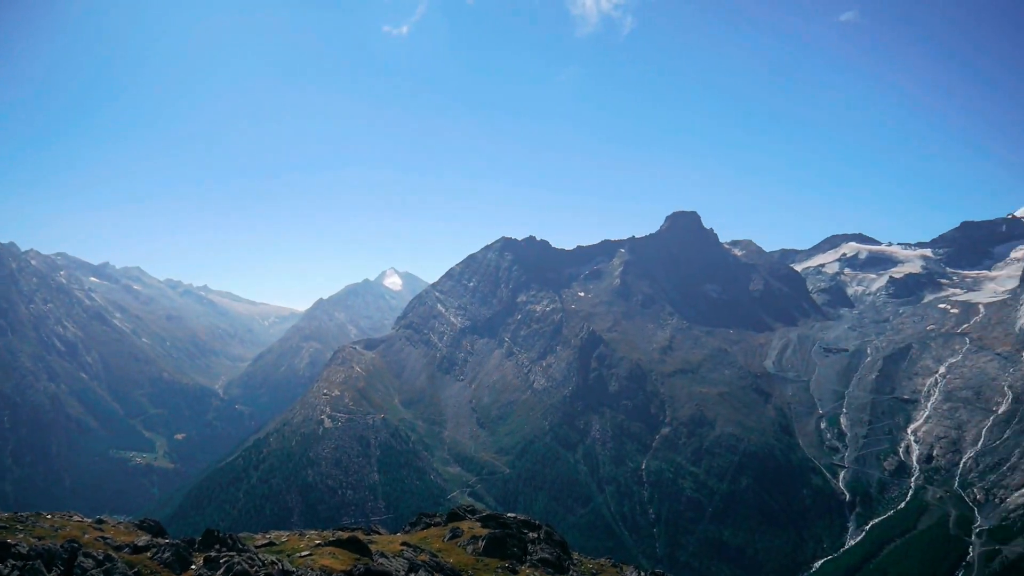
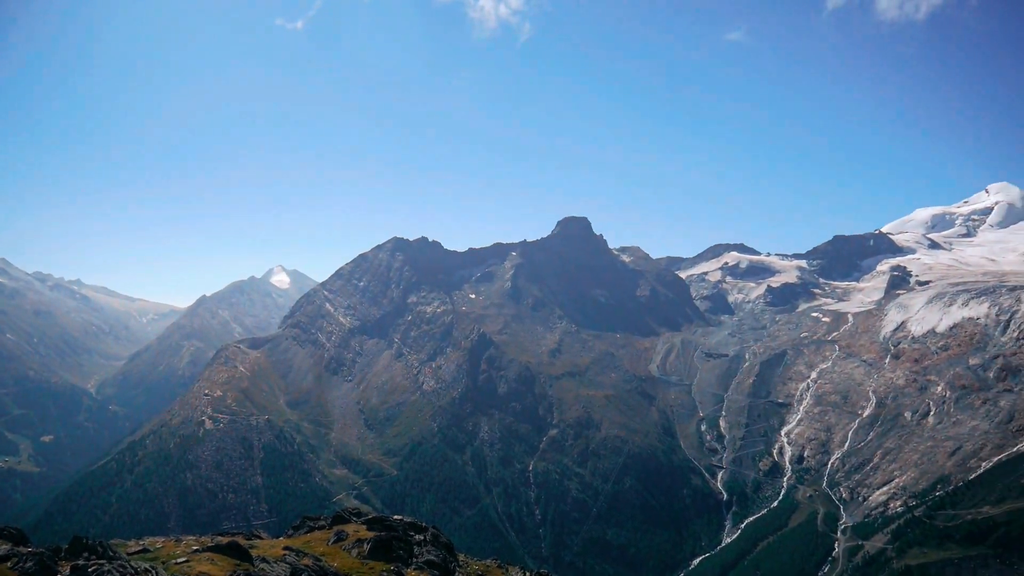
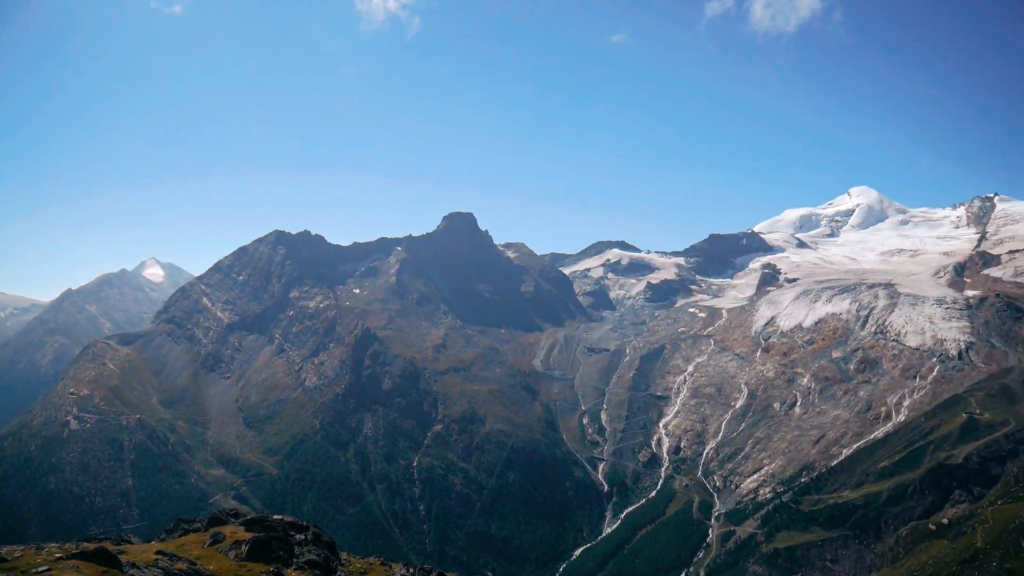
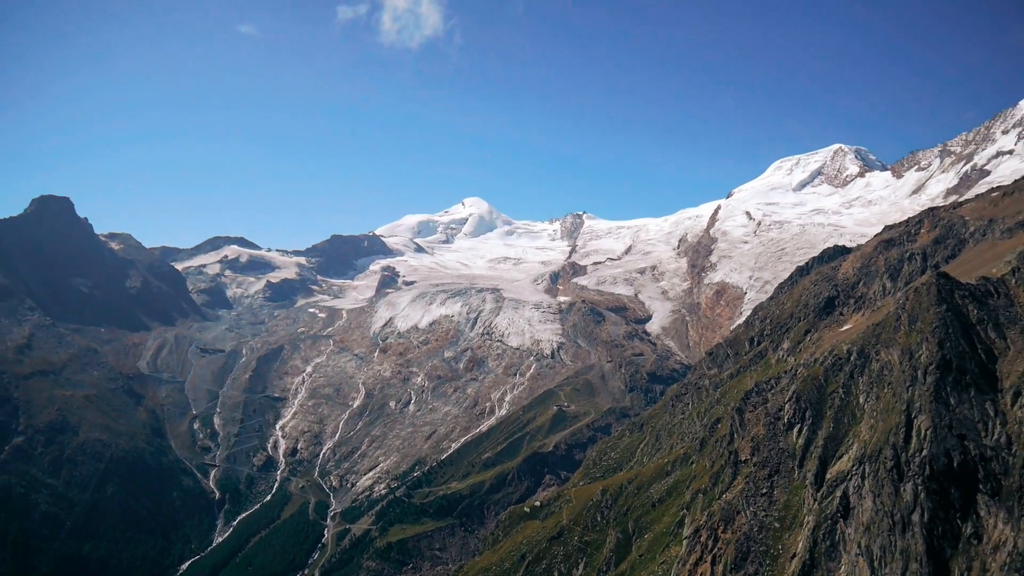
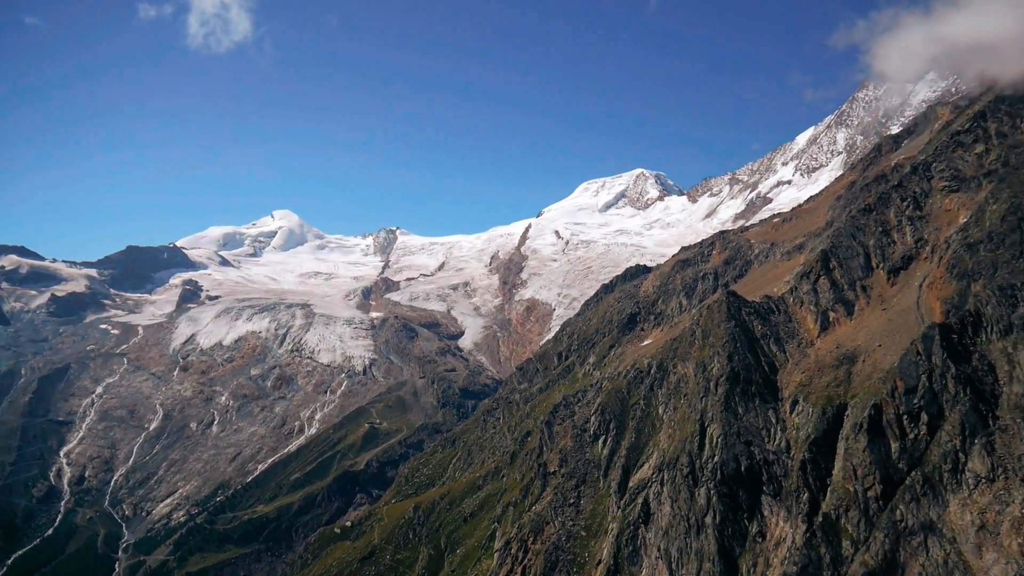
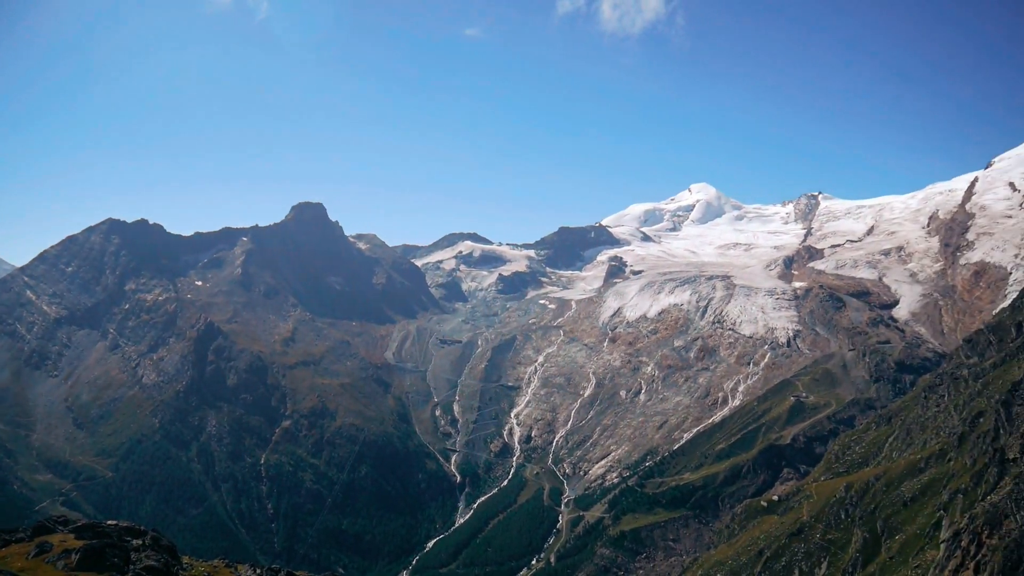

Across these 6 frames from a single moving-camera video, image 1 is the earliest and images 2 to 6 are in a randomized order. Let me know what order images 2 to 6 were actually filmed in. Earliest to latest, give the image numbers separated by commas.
2, 3, 6, 4, 5
